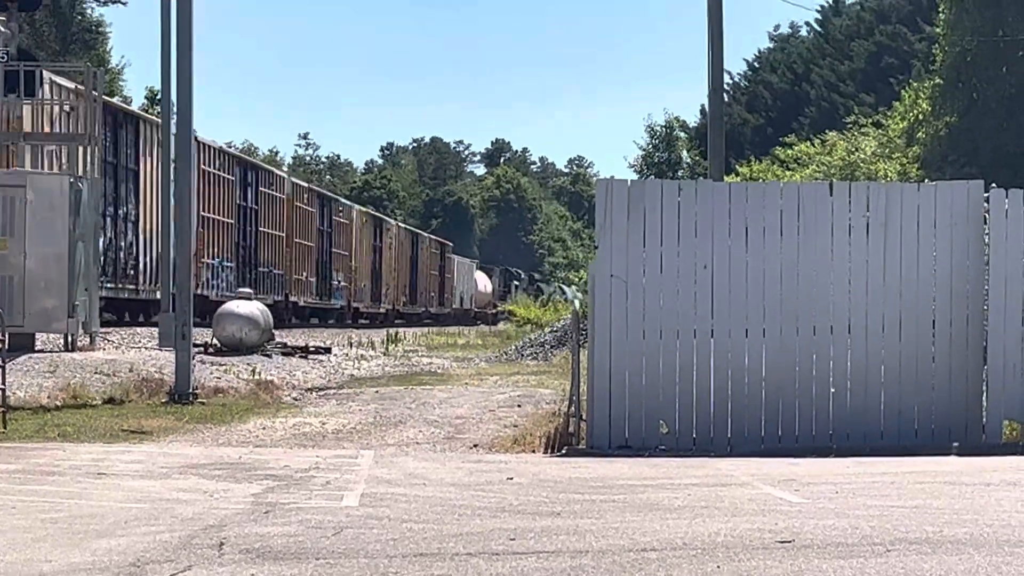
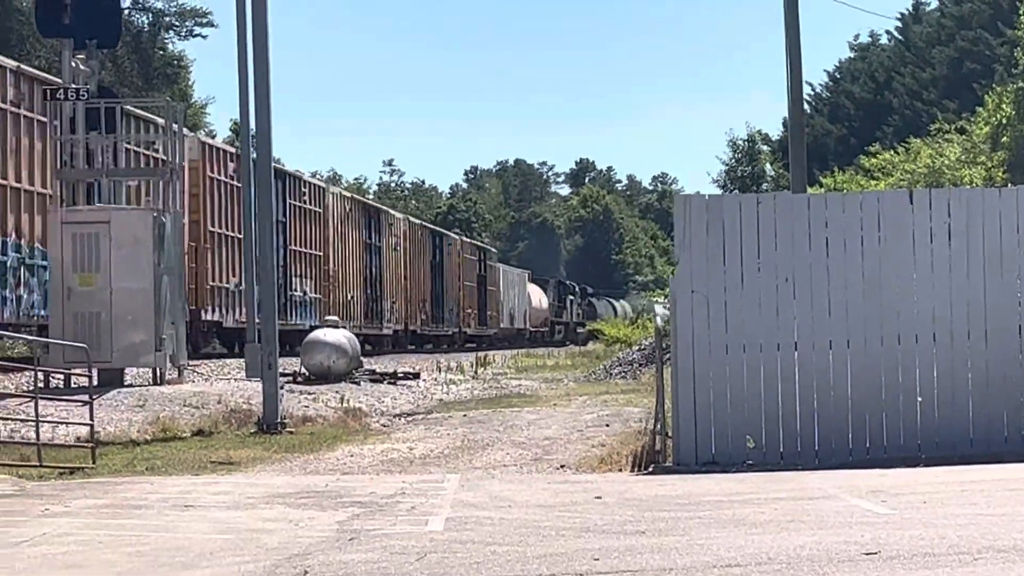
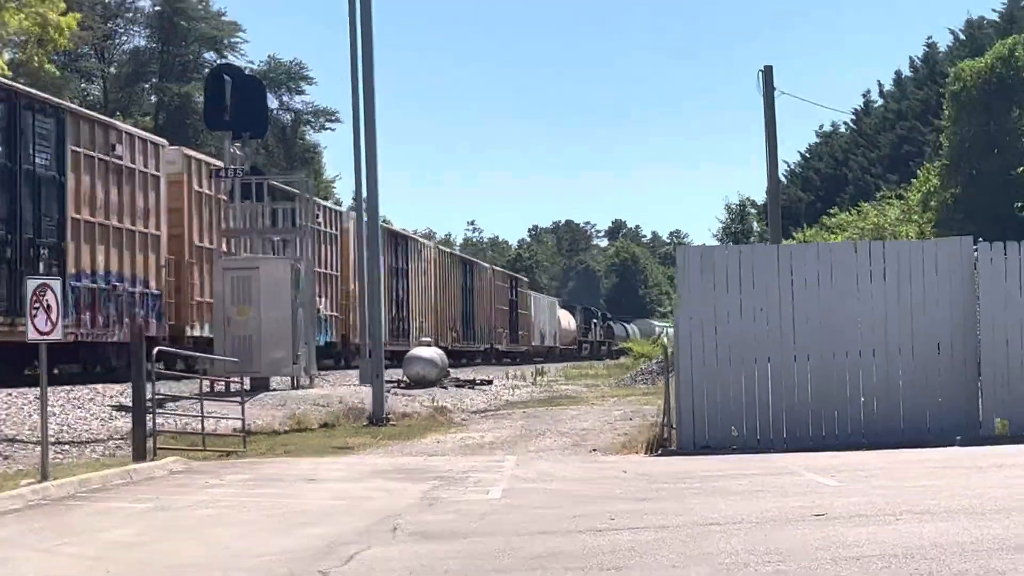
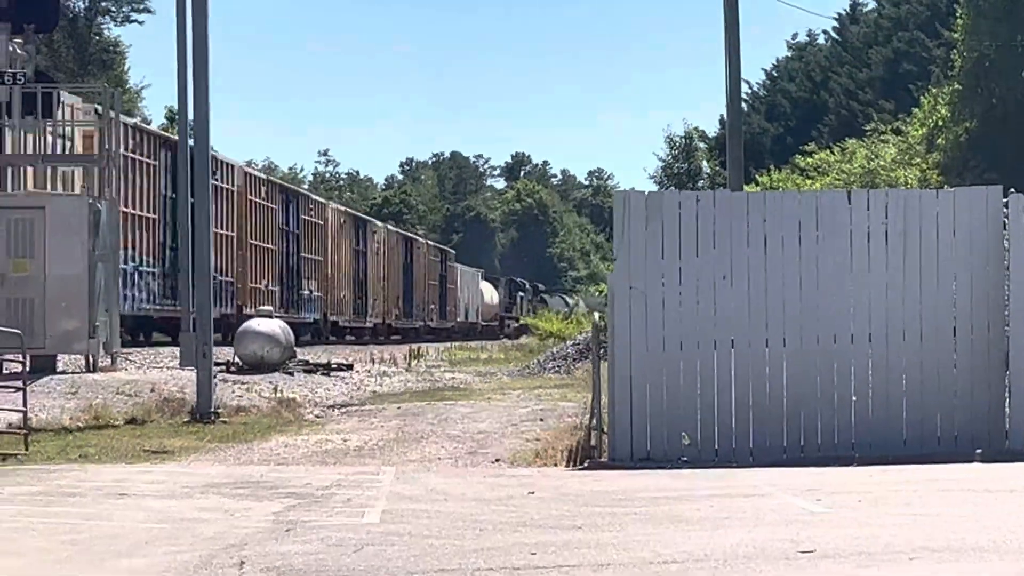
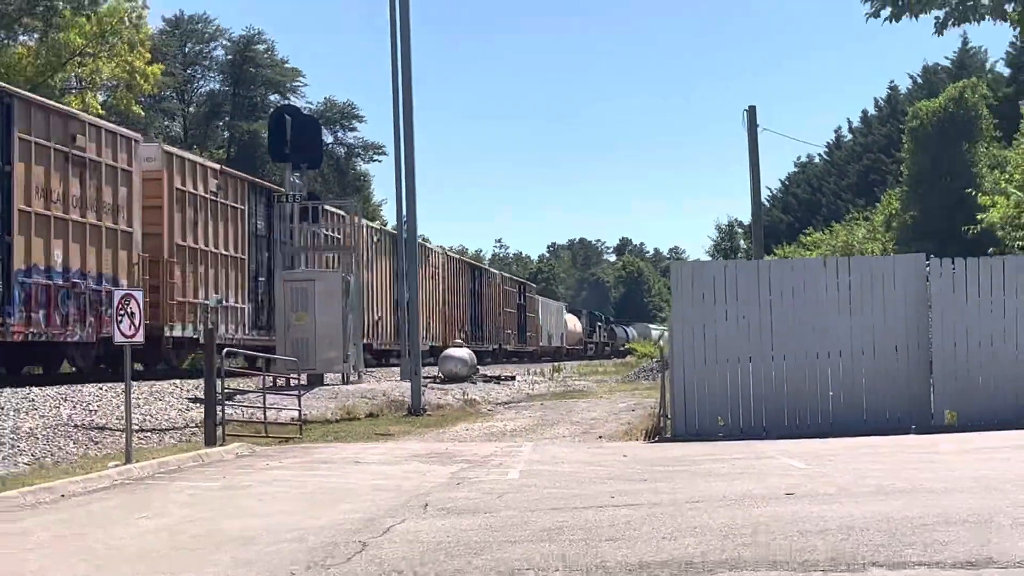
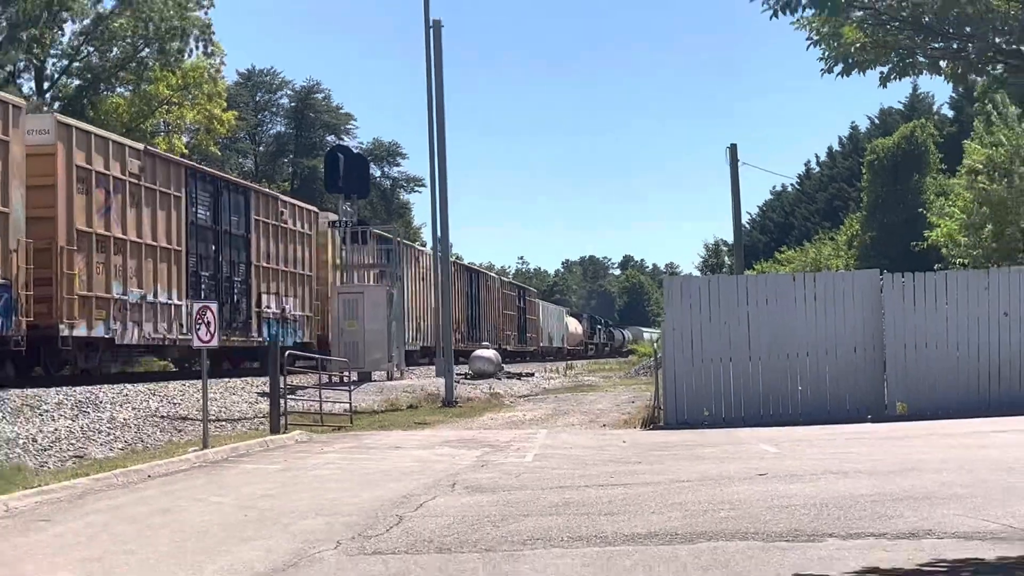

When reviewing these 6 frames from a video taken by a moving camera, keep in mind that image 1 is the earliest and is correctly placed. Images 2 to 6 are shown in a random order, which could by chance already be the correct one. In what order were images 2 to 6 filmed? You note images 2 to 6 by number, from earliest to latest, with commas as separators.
4, 2, 3, 5, 6
